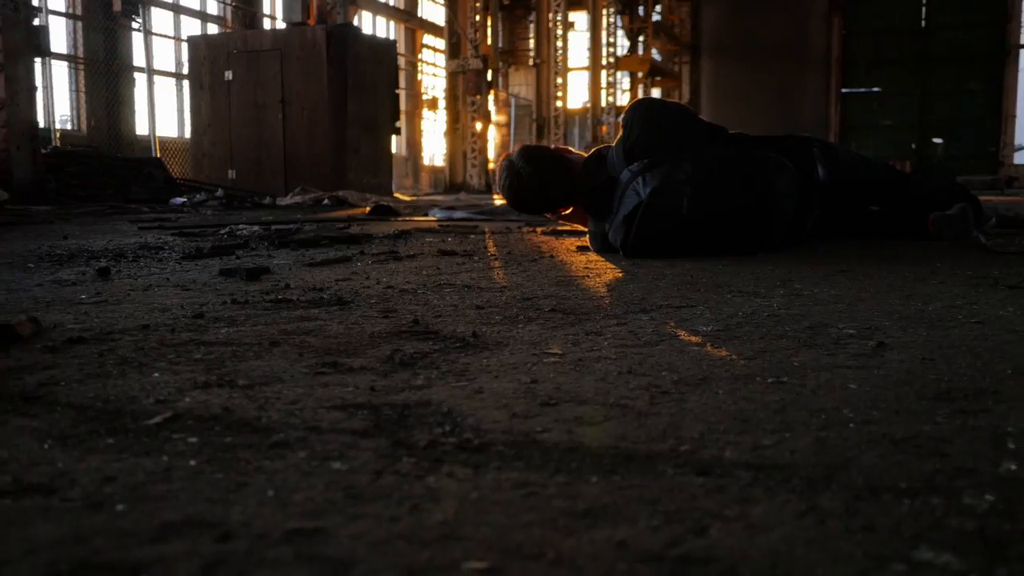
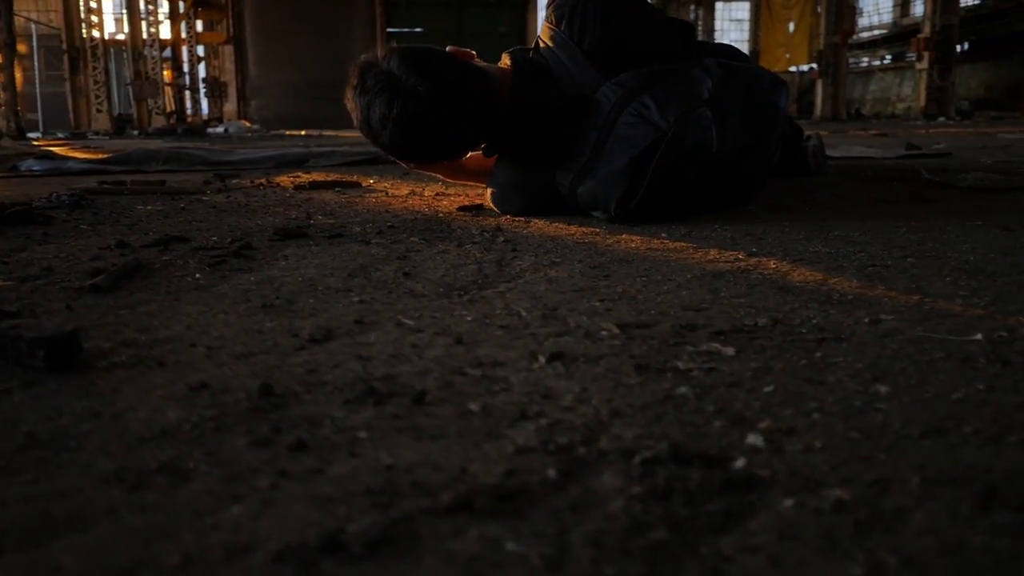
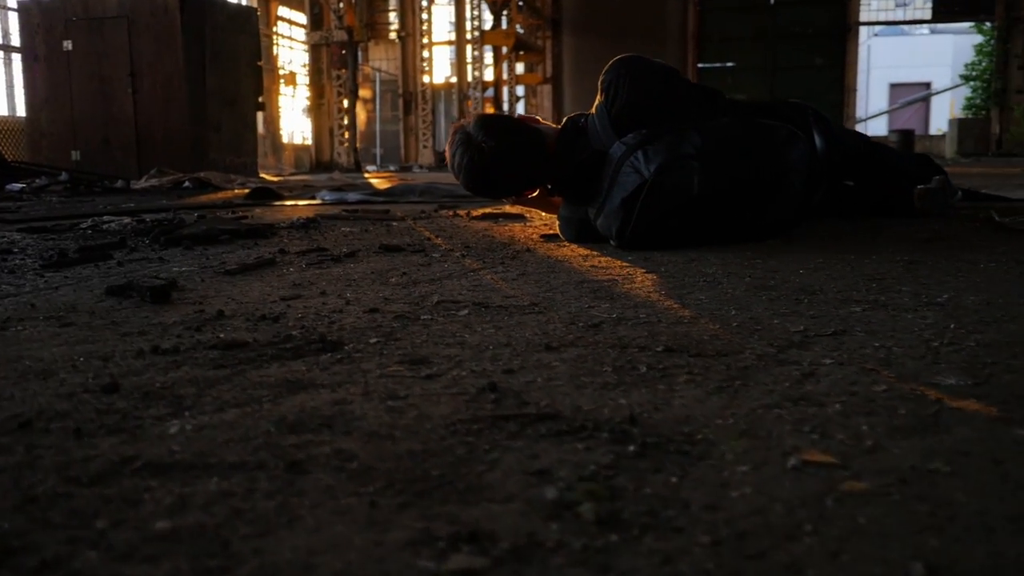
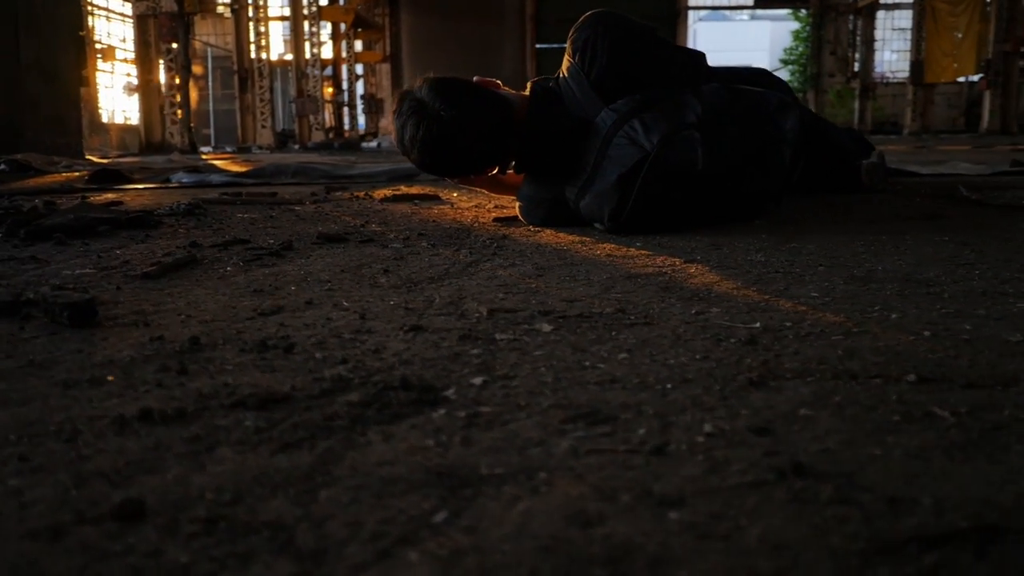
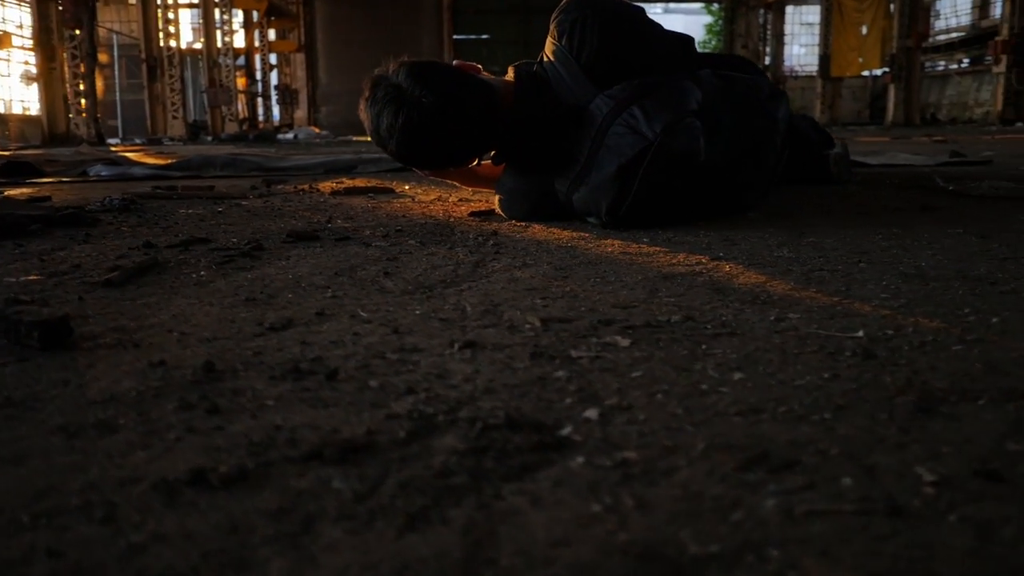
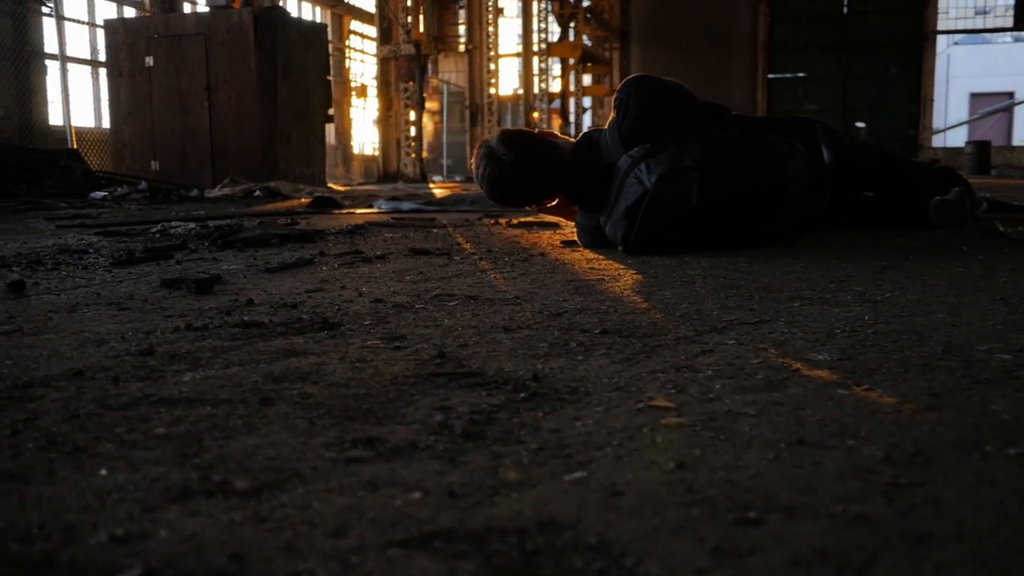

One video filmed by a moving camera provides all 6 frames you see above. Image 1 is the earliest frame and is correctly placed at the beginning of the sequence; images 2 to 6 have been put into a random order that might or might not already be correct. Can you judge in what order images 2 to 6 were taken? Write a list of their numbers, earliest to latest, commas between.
6, 3, 4, 5, 2
